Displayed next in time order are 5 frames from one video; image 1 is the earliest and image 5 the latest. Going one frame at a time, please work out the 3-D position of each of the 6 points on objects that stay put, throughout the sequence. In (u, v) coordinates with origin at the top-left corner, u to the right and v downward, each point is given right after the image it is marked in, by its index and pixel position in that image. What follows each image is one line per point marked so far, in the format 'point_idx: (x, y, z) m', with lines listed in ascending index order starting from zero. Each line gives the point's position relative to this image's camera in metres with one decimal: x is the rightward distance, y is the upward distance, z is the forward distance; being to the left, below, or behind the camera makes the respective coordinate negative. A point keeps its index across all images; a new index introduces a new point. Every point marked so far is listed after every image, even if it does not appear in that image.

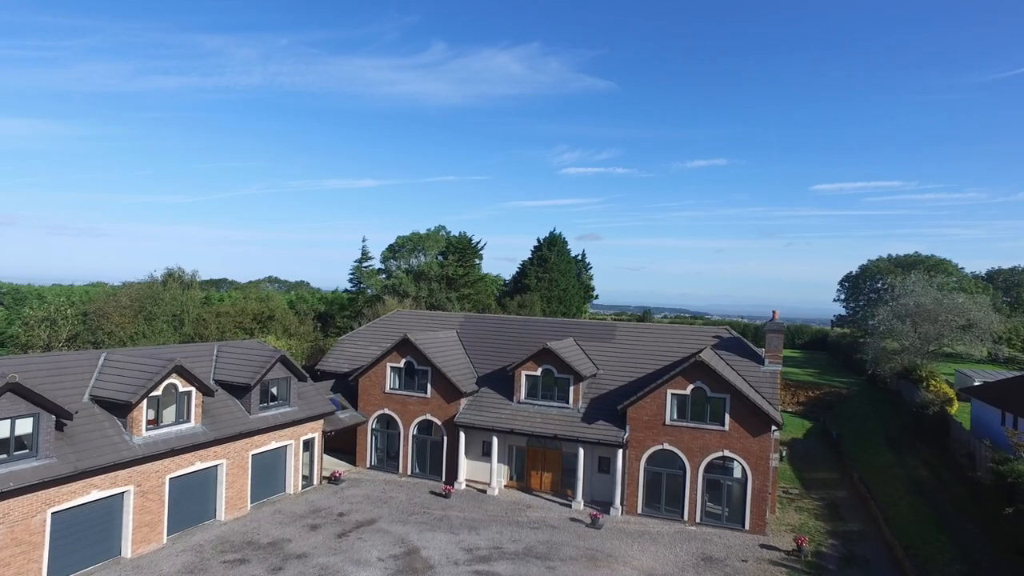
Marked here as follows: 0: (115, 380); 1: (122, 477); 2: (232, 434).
0: (-8.6, -2.0, +17.1) m
1: (-8.0, -3.9, +16.1) m
2: (-7.0, -3.6, +19.6) m
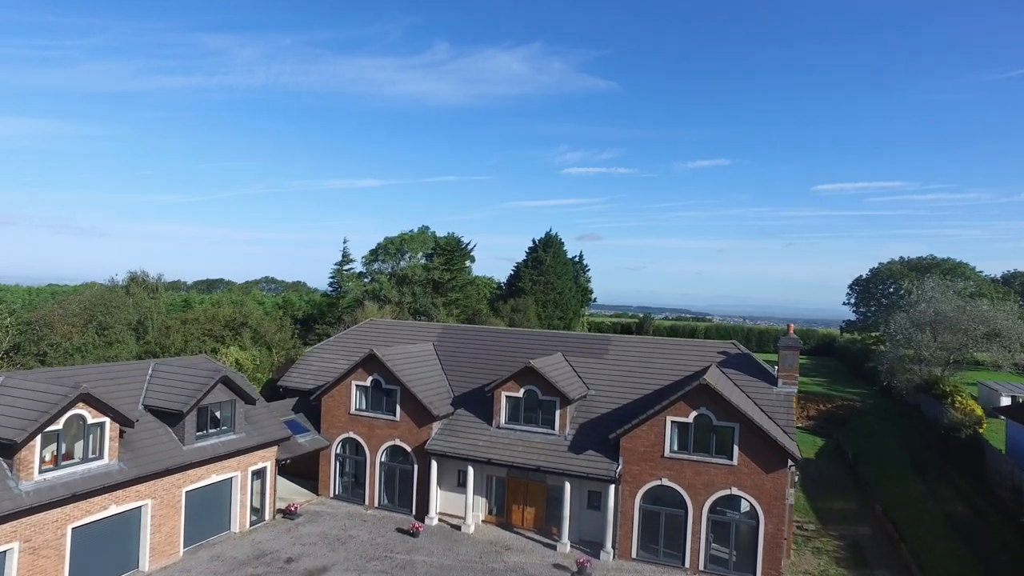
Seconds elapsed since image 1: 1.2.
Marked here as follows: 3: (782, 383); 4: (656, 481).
0: (-9.2, -2.3, +14.3) m
1: (-8.6, -4.1, +13.3) m
2: (-7.6, -3.9, +16.7) m
3: (+6.9, -2.4, +19.9) m
4: (+3.4, -4.6, +18.6) m
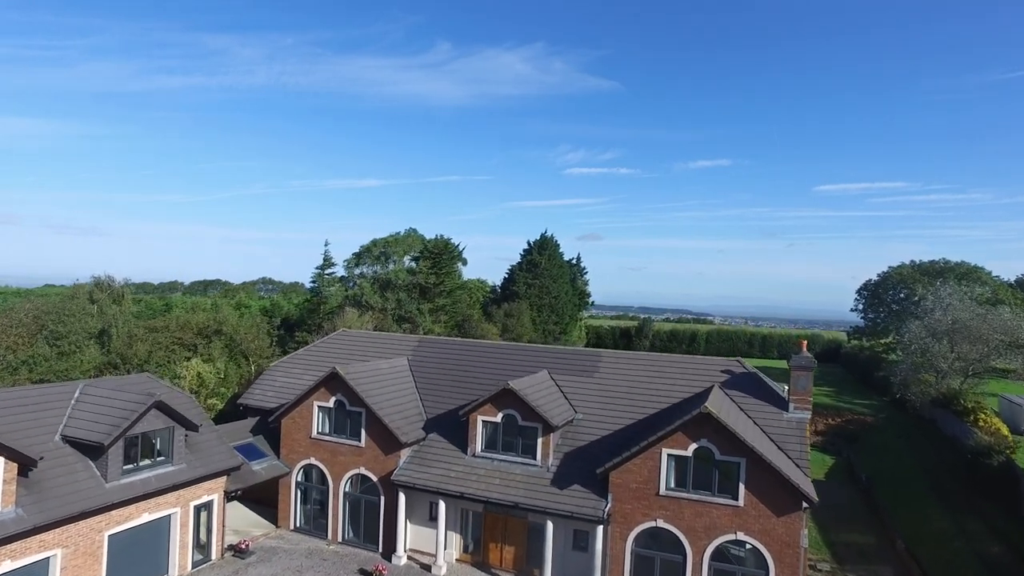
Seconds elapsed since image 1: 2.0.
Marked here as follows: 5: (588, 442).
0: (-9.8, -2.5, +11.9) m
1: (-9.1, -4.4, +10.9) m
2: (-8.1, -4.1, +14.4) m
3: (+6.3, -2.7, +17.5) m
4: (+2.9, -4.8, +16.2) m
5: (+1.8, -3.6, +18.4) m
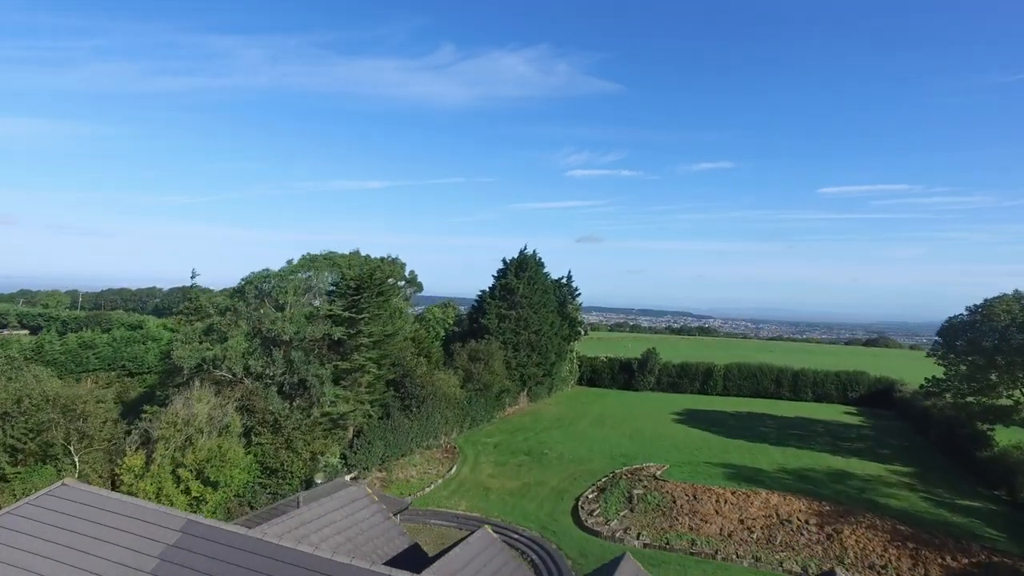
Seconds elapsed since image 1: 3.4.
0: (-11.7, -4.3, -1.2) m
1: (-11.0, -6.2, -2.2) m
2: (-10.0, -6.0, +1.2) m
3: (+4.4, -4.5, +4.4) m
4: (+1.0, -6.7, +3.1) m
5: (-0.1, -5.4, +5.3) m
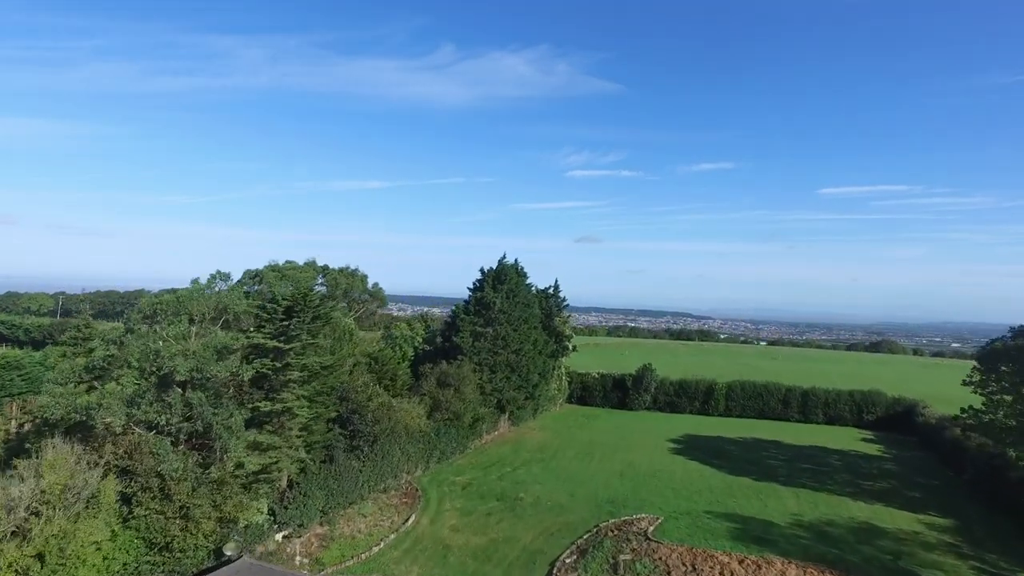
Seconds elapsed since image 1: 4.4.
0: (-12.9, -5.0, -6.5) m
1: (-12.3, -6.9, -7.5) m
2: (-11.2, -6.7, -4.0) m
3: (+3.2, -5.3, -0.9) m
4: (-0.2, -7.4, -2.2) m
5: (-1.3, -6.2, 0.0) m
